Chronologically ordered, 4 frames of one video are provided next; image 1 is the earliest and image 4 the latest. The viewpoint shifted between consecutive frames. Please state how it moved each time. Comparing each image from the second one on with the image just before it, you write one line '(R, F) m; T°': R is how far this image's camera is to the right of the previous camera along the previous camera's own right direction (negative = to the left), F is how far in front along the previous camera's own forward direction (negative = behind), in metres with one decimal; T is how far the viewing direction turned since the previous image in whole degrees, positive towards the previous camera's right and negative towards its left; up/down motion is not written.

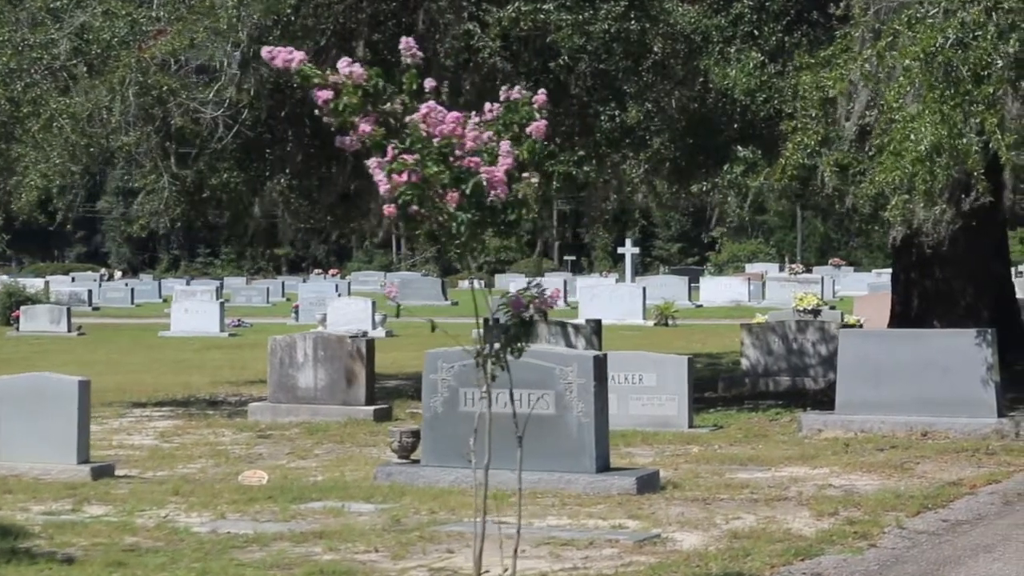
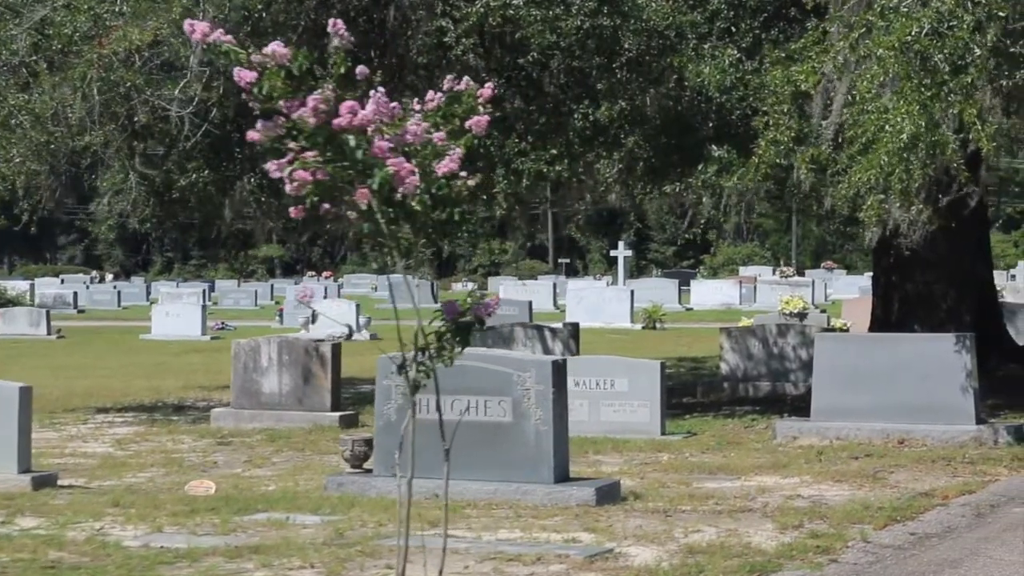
(+0.5, +0.4) m; 0°
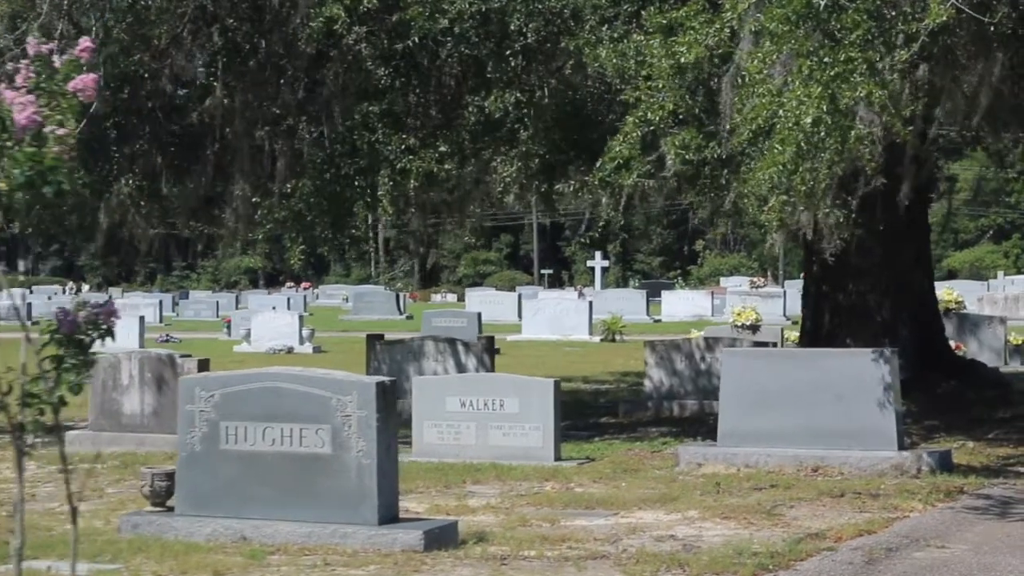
(+1.8, +1.4) m; 0°
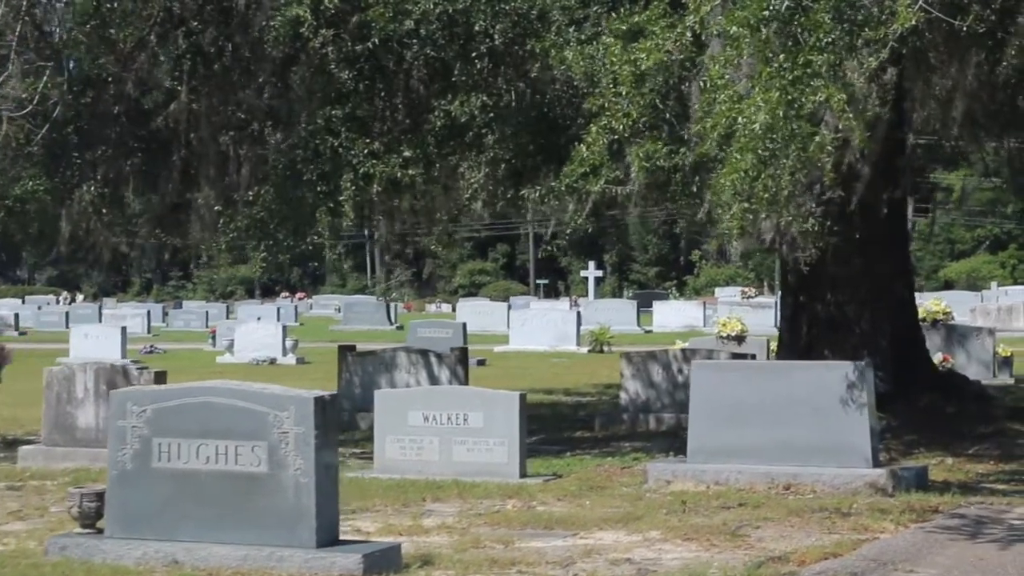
(+0.5, +0.4) m; 0°
